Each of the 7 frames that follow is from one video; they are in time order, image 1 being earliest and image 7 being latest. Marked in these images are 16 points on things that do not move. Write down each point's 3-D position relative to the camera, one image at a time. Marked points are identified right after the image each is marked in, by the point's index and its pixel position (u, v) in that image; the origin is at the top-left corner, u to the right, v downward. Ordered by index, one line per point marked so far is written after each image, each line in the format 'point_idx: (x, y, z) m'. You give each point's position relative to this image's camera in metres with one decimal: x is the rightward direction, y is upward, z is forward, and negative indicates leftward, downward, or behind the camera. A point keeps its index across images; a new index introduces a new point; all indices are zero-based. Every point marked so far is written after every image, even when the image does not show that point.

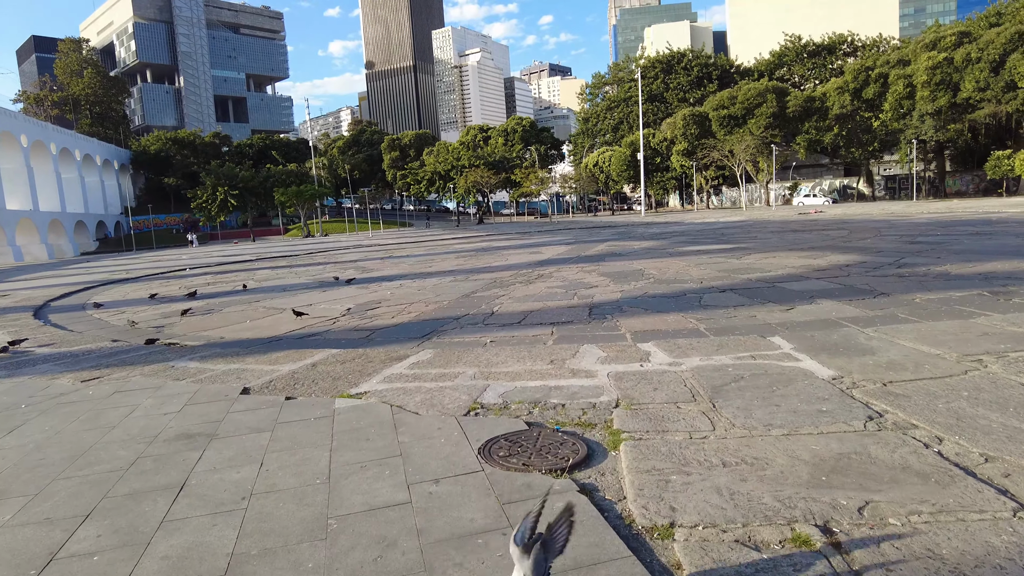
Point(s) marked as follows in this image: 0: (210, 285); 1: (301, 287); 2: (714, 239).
0: (-6.2, +0.1, +13.6) m
1: (-3.8, 0.0, +11.9) m
2: (+5.0, +1.2, +15.9) m
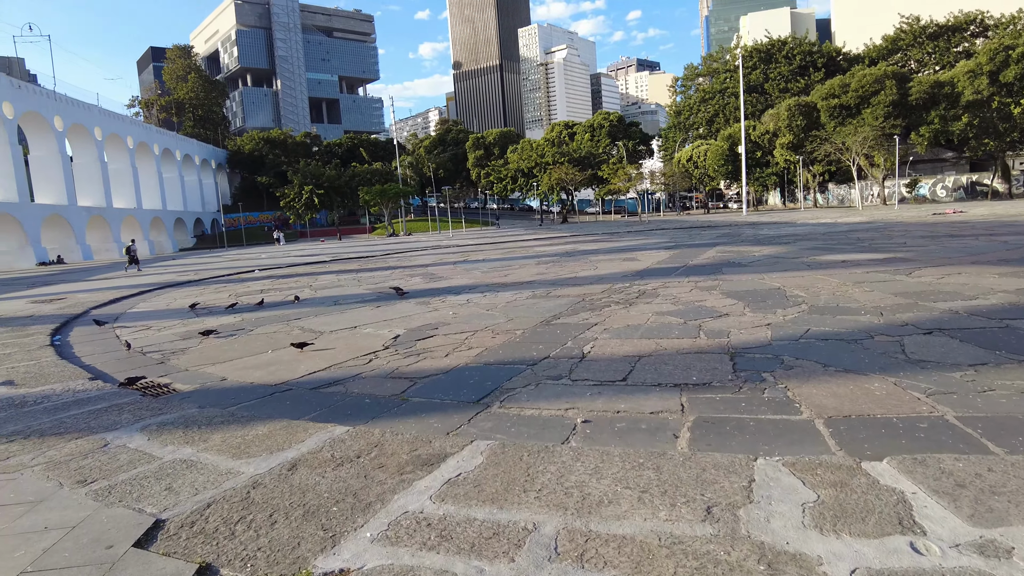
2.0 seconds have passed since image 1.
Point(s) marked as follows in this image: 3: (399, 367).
0: (-4.6, -0.1, +12.1) m
1: (-2.4, -0.2, +10.1) m
2: (+6.8, +0.9, +13.0) m
3: (-0.9, -0.6, +5.3) m
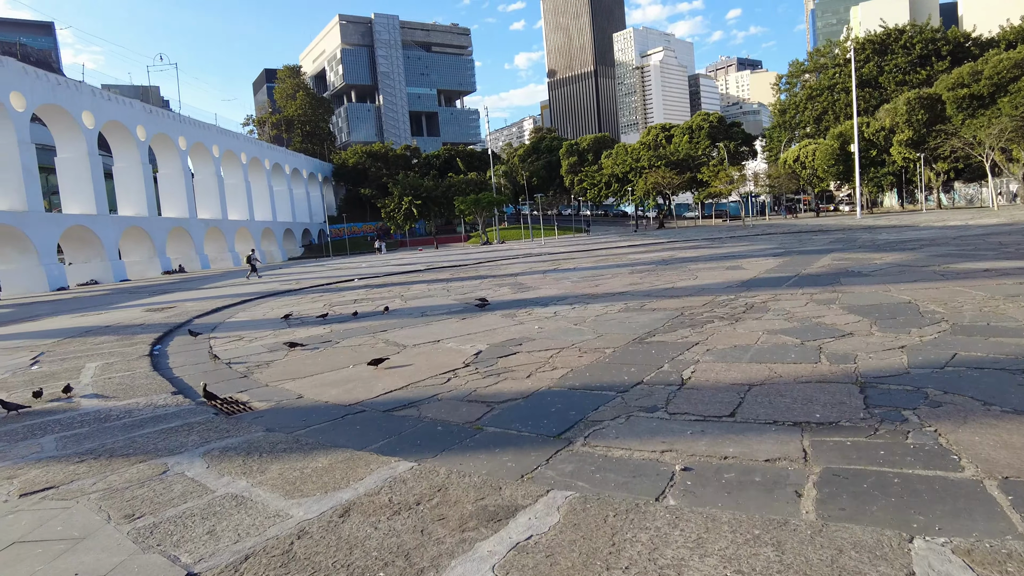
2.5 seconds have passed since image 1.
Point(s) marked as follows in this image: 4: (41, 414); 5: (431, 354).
0: (-2.9, -0.3, +12.2) m
1: (-1.1, -0.3, +9.9) m
2: (+8.5, +0.7, +11.5) m
3: (-0.3, -0.8, +5.0) m
4: (-3.7, -1.0, +5.2) m
5: (-0.8, -0.7, +6.6) m
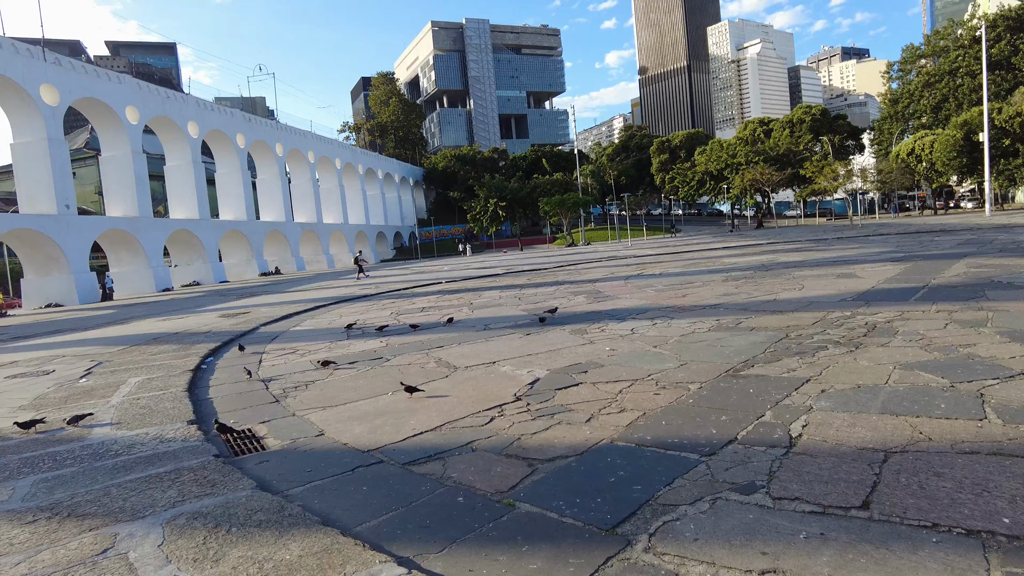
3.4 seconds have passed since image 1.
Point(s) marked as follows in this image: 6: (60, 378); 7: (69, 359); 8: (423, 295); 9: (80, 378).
0: (-1.6, -0.4, +11.5) m
1: (-0.1, -0.5, +9.0) m
2: (+9.6, +0.5, +9.3) m
3: (+0.1, -0.9, +4.0) m
4: (-3.3, -1.2, +4.7) m
5: (-0.3, -0.8, +5.7) m
6: (-5.2, -1.0, +7.5) m
7: (-6.0, -1.0, +8.9) m
8: (-2.0, -0.2, +14.8) m
9: (-4.9, -1.0, +7.5) m
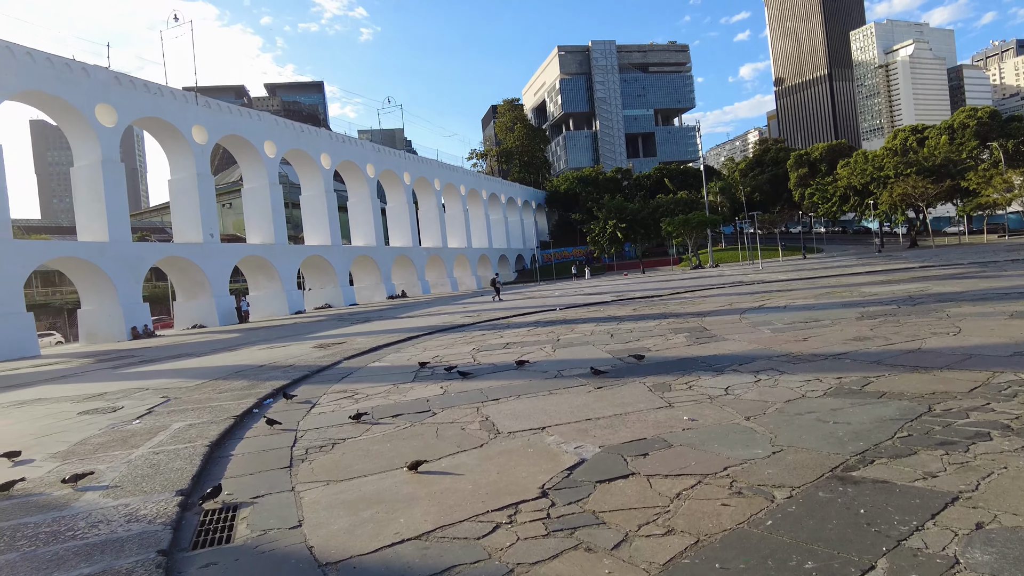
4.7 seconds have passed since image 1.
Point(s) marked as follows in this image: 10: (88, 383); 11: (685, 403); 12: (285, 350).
0: (-0.1, -1.0, +10.6) m
1: (+0.9, -1.0, +7.9) m
2: (+10.4, 0.0, +6.3) m
3: (0.0, -1.2, +2.9) m
4: (-3.2, -1.5, +4.2) m
5: (0.0, -1.2, +4.6) m
6: (-4.5, -1.5, +7.4) m
7: (-5.0, -1.5, +8.9) m
8: (+0.1, -0.8, +14.0) m
9: (-4.2, -1.5, +7.3) m
10: (-7.4, -1.7, +11.4) m
11: (+1.5, -1.0, +5.6) m
12: (-5.0, -1.4, +14.4) m
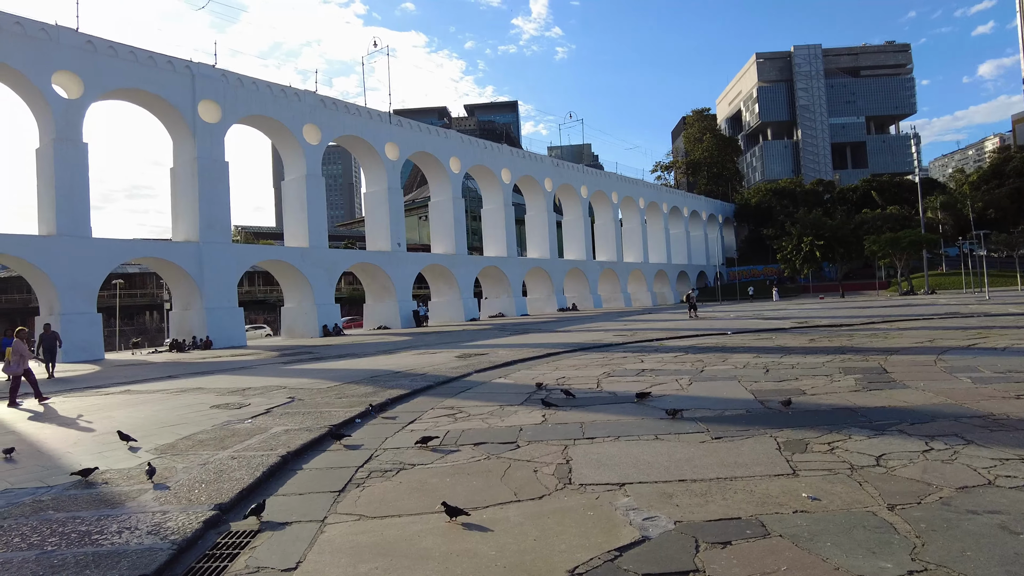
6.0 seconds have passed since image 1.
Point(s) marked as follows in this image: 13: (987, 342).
0: (+1.8, -1.3, +9.6) m
1: (+2.1, -1.2, +6.7) m
2: (+10.8, -0.7, +2.5) m
3: (-0.1, -1.3, +2.1) m
4: (-2.9, -1.5, +4.3) m
5: (+0.3, -1.3, +3.8) m
6: (-3.2, -1.5, +7.7) m
7: (-3.3, -1.5, +9.3) m
8: (+3.0, -1.2, +12.7) m
9: (-3.0, -1.5, +7.5) m
10: (-4.9, -1.7, +12.3) m
11: (+2.0, -1.2, +4.3) m
12: (-1.8, -1.5, +14.5) m
13: (+8.1, -0.9, +11.1) m
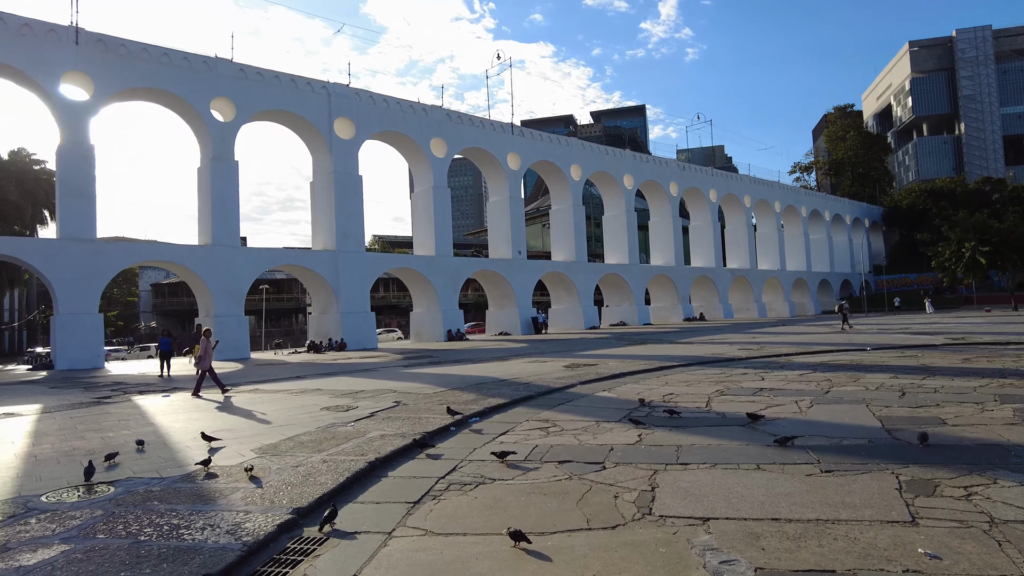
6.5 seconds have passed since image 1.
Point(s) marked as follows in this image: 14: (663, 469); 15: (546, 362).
0: (+3.3, -1.4, +8.9) m
1: (+2.9, -1.3, +6.0) m
2: (+10.8, -0.8, +0.2) m
3: (-0.1, -1.4, +1.9) m
4: (-2.4, -1.5, +4.6) m
5: (+0.7, -1.4, +3.4) m
6: (-2.1, -1.6, +8.0) m
7: (-1.8, -1.6, +9.6) m
8: (+5.0, -1.4, +11.7) m
9: (-1.9, -1.6, +7.7) m
10: (-2.8, -1.8, +12.9) m
11: (+2.4, -1.3, +3.6) m
12: (+0.6, -1.7, +14.4) m
13: (+9.7, -1.1, +9.2) m
14: (+1.2, -1.4, +5.2) m
15: (+0.8, -1.8, +15.6) m
